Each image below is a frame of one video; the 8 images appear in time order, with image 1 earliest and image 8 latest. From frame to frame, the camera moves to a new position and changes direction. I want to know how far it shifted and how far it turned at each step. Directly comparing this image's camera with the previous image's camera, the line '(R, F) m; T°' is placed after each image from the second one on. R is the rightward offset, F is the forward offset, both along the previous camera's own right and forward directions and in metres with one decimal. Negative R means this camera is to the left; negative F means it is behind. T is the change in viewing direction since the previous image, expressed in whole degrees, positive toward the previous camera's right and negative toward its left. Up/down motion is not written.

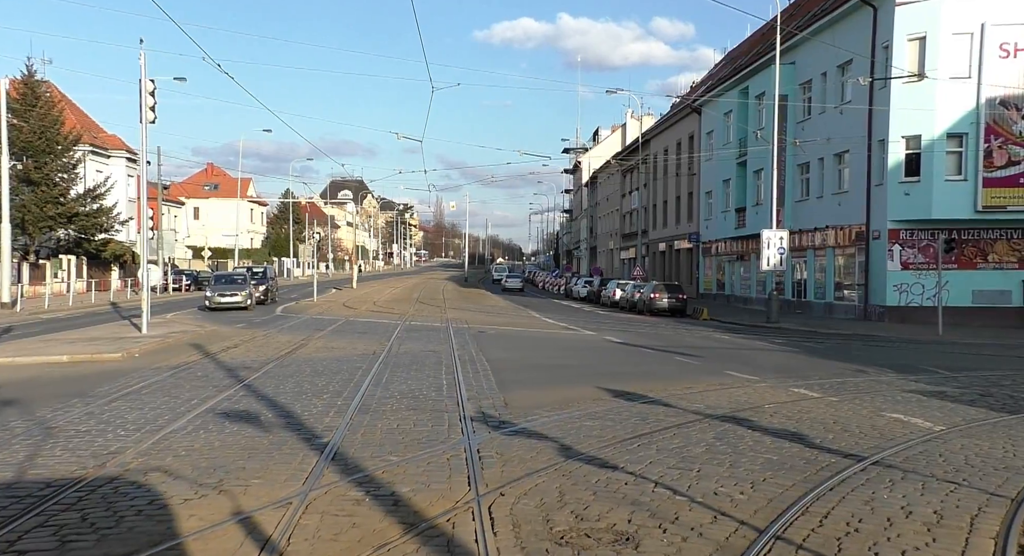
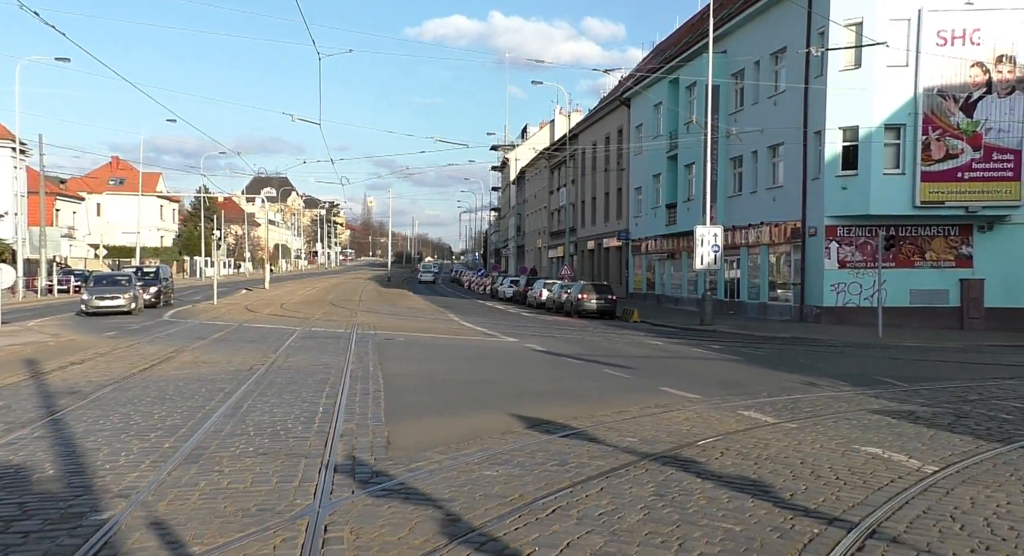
(+0.5, +2.5) m; +5°
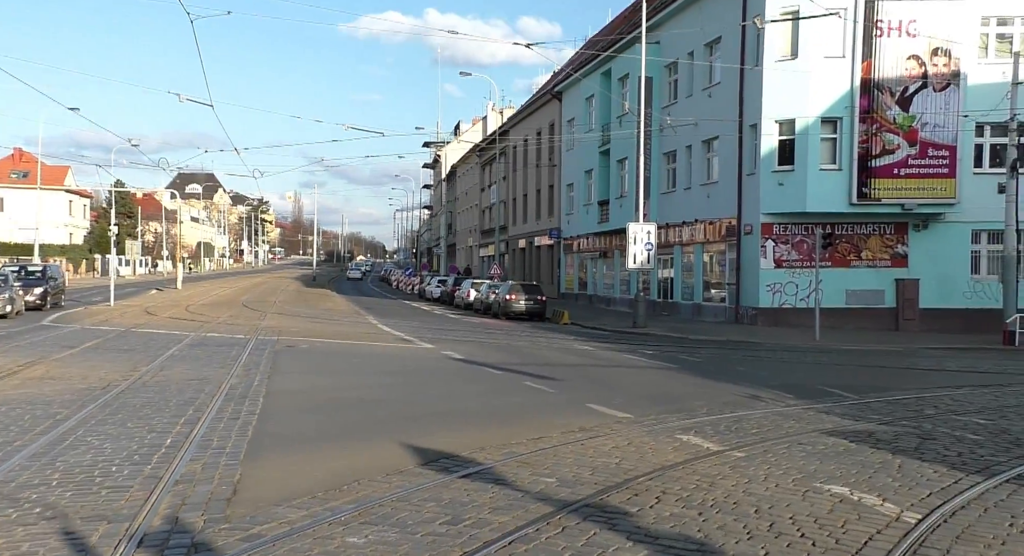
(+0.5, +1.9) m; +4°
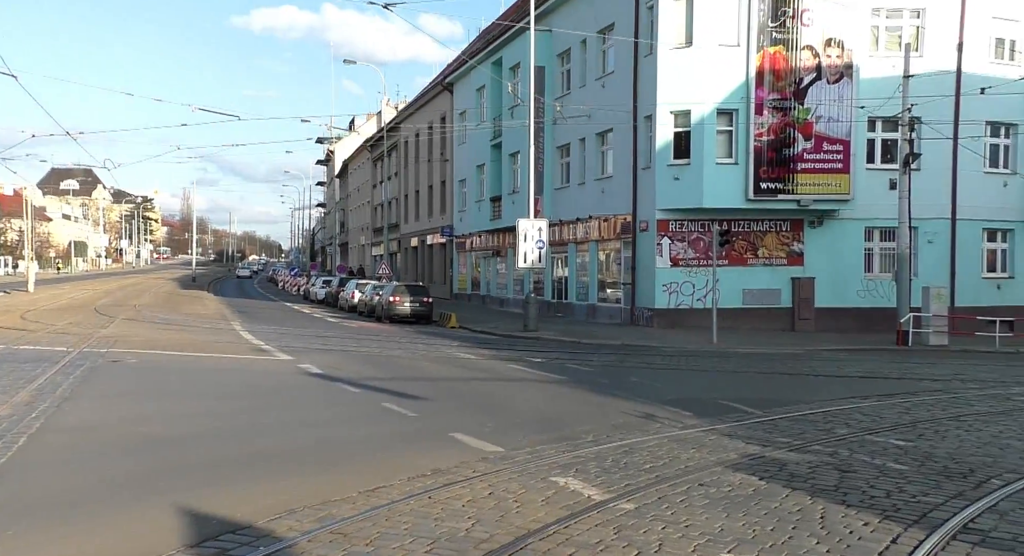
(+0.7, +2.2) m; +7°
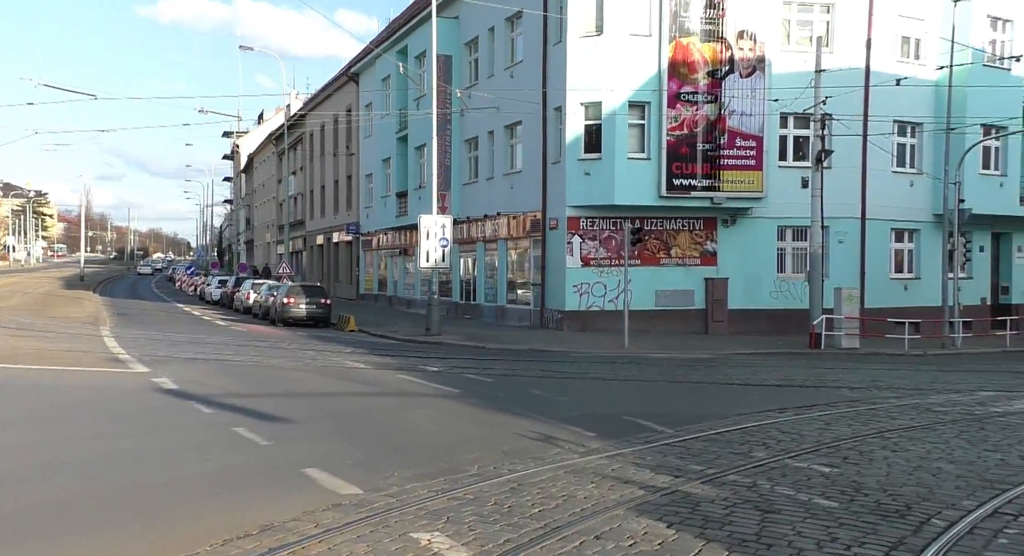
(+0.5, +1.6) m; +6°
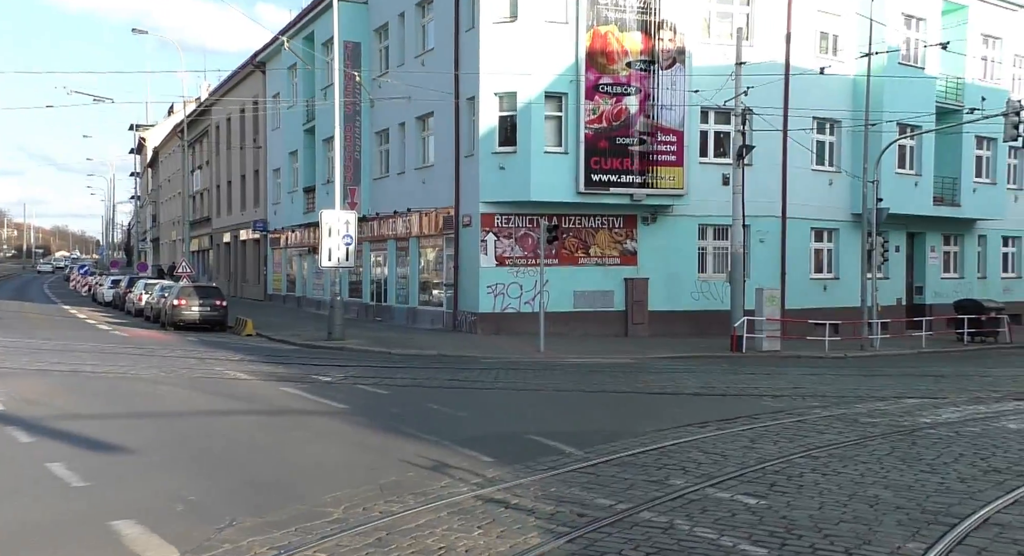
(+0.5, +1.4) m; +5°
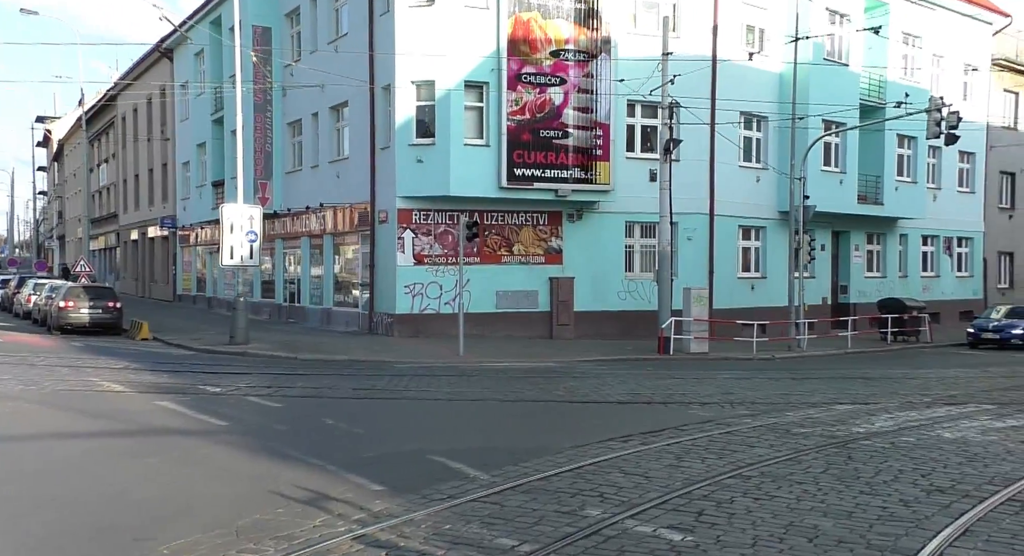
(+0.4, +1.2) m; +5°
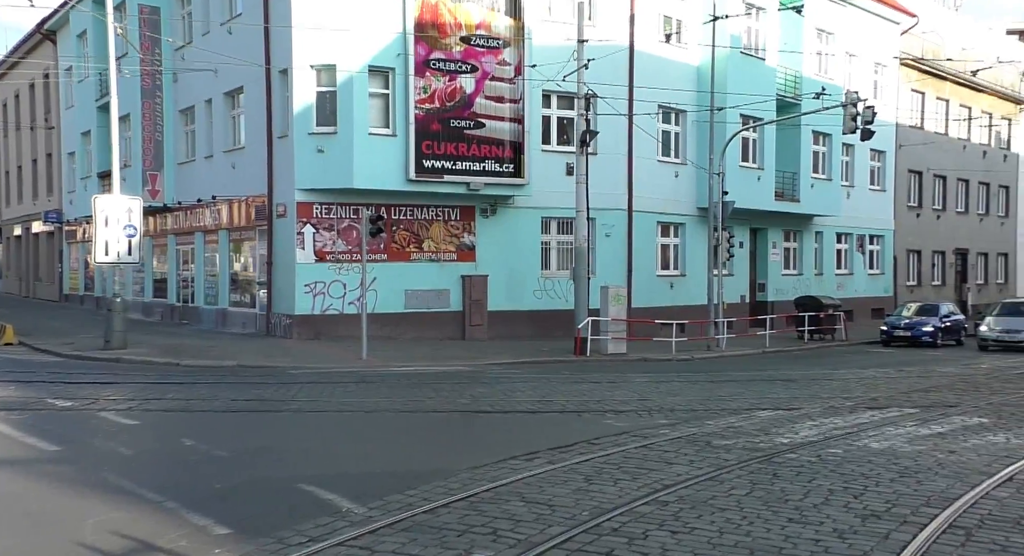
(+0.4, +1.3) m; +5°
